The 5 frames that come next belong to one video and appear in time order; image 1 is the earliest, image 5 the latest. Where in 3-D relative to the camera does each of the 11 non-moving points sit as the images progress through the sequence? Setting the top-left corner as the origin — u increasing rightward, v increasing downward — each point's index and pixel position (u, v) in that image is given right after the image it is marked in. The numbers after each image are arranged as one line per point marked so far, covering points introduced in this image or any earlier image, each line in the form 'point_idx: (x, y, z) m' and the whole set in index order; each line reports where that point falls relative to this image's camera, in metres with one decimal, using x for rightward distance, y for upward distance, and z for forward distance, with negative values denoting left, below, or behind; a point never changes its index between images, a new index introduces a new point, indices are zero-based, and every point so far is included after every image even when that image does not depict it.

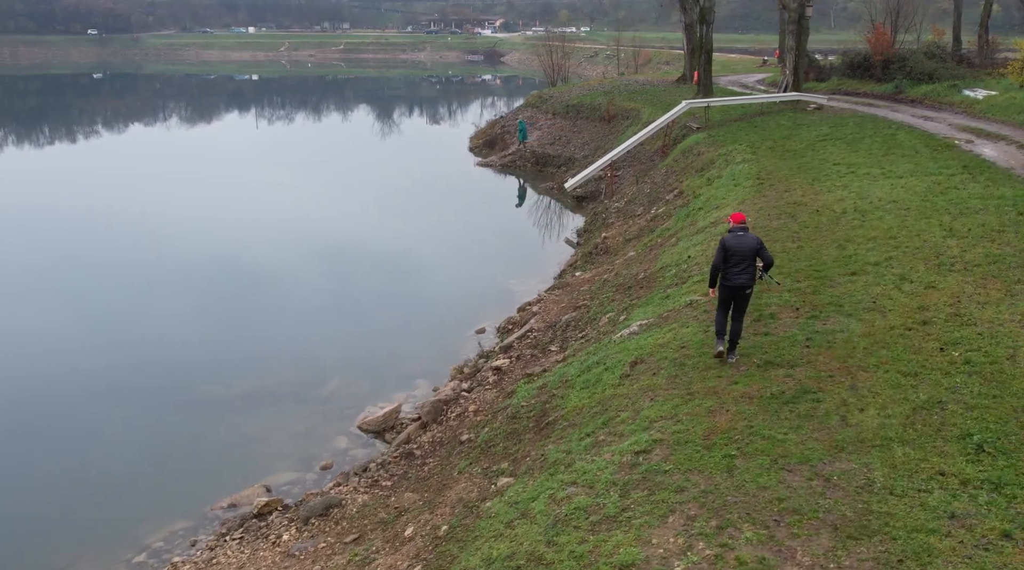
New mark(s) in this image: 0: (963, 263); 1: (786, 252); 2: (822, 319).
0: (+7.5, +0.4, +16.2) m
1: (+5.2, +0.6, +18.9) m
2: (+4.5, -0.5, +14.3) m
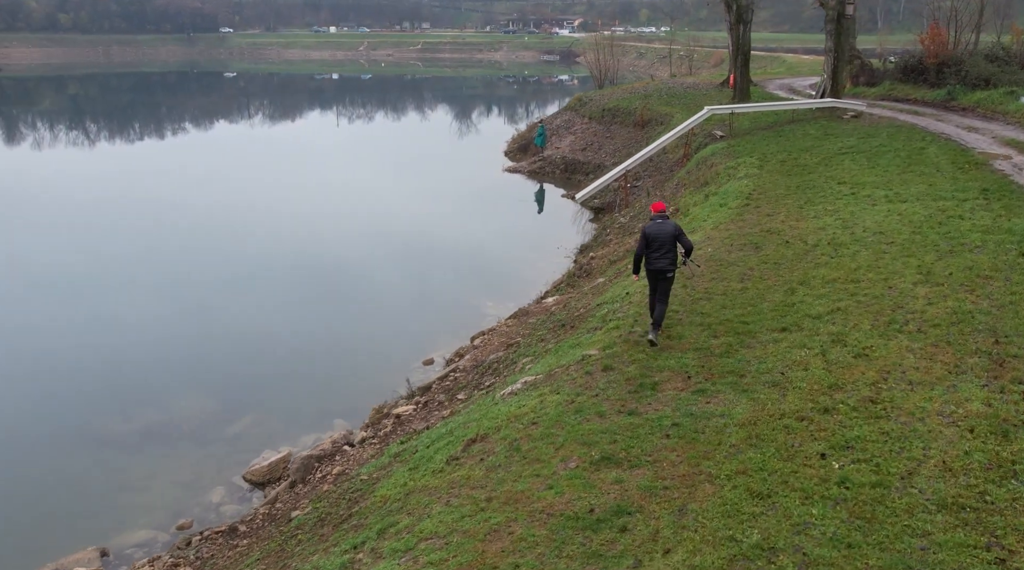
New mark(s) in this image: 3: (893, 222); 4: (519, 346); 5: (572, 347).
0: (+5.5, -0.5, +12.9) m
1: (+3.4, -0.2, +15.7) m
2: (+2.2, -1.3, +11.2) m
3: (+7.3, +1.2, +18.7) m
4: (+0.1, -1.2, +19.3) m
5: (+0.9, -1.0, +15.6) m
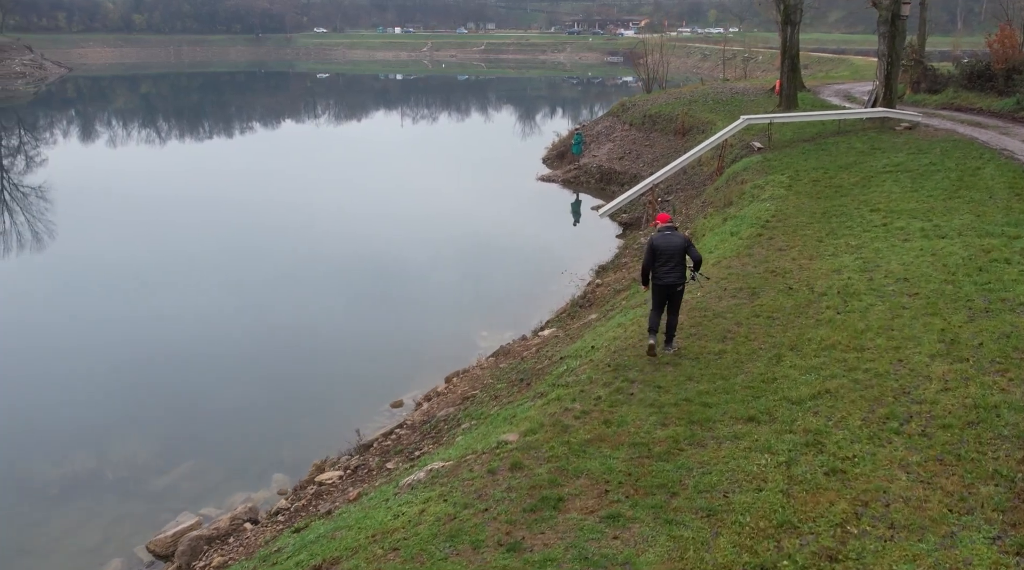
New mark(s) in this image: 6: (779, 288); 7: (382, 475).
0: (+4.3, -1.3, +9.8) m
1: (+2.4, -1.0, +12.8) m
2: (+0.9, -2.1, +8.4) m
3: (+6.5, +0.3, +15.5) m
4: (-0.6, -1.9, +16.5) m
5: (-0.1, -1.7, +12.8) m
6: (+4.2, 0.0, +15.4) m
7: (-1.9, -2.7, +13.9) m
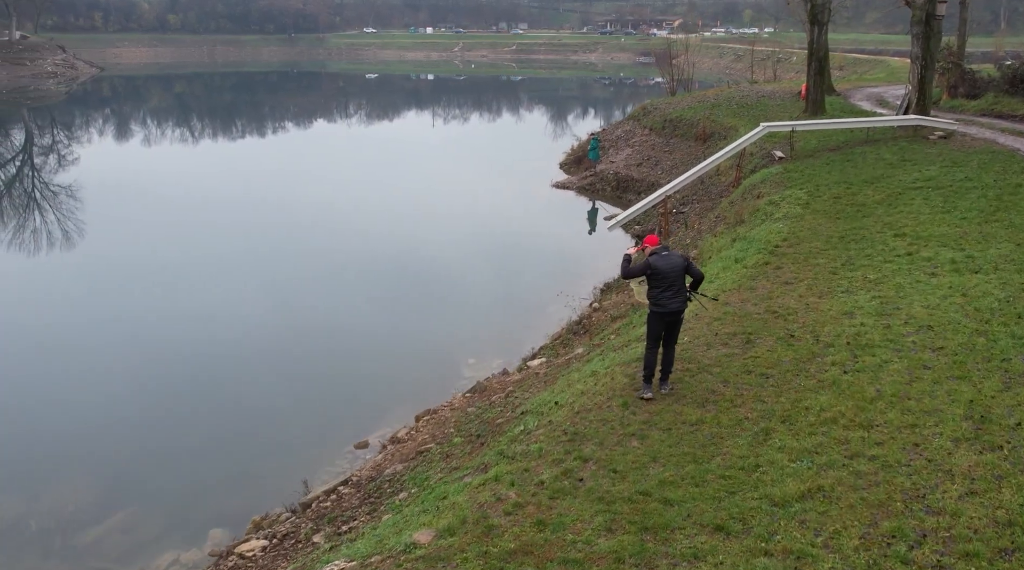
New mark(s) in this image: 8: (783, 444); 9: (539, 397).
0: (+3.4, -1.9, +7.6) m
1: (+1.7, -1.6, +10.6) m
2: (0.0, -2.6, +6.2) m
3: (+5.9, -0.3, +13.1) m
4: (-1.2, -2.5, +14.4) m
5: (-0.8, -2.3, +10.7) m
6: (+3.6, -0.6, +13.1) m
7: (-2.6, -3.3, +11.8) m
8: (+2.8, -1.5, +9.8) m
9: (+0.4, -1.7, +14.2) m
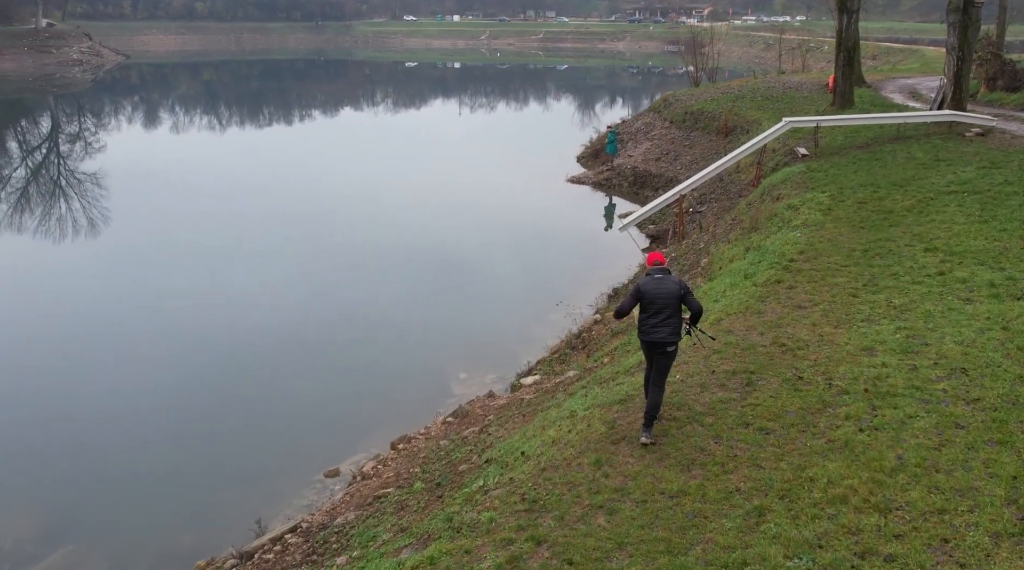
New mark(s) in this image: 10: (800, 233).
0: (+2.8, -2.3, +5.7) m
1: (+1.2, -1.9, +8.8) m
2: (-0.6, -3.1, +4.5) m
3: (+5.4, -0.7, +11.2) m
4: (-1.6, -2.8, +12.7) m
5: (-1.3, -2.7, +9.0) m
6: (+3.2, -1.0, +11.3) m
7: (-3.0, -3.6, +10.1) m
8: (+2.2, -1.9, +7.9) m
9: (0.0, -2.0, +12.5) m
10: (+5.6, +1.0, +18.9) m
